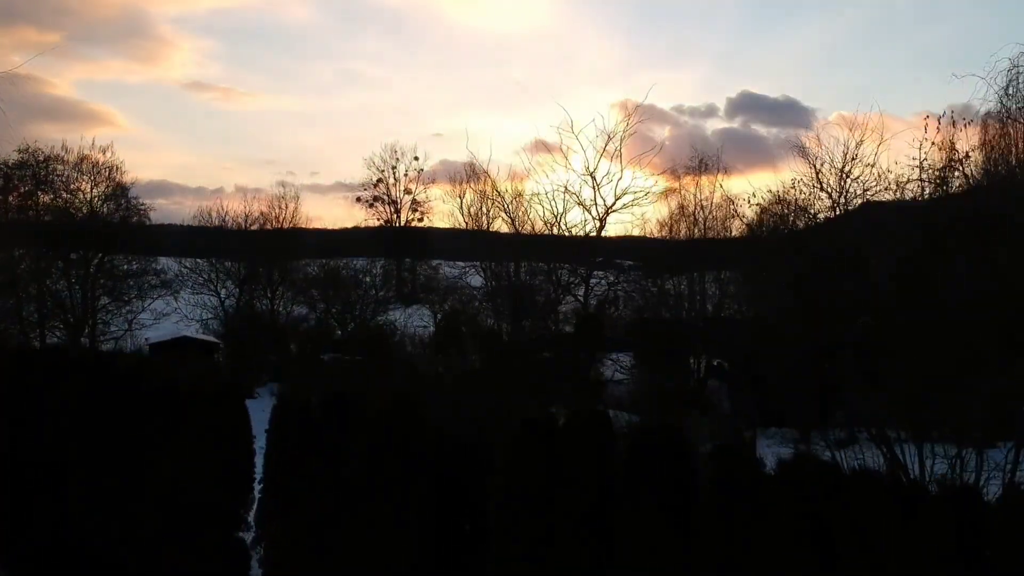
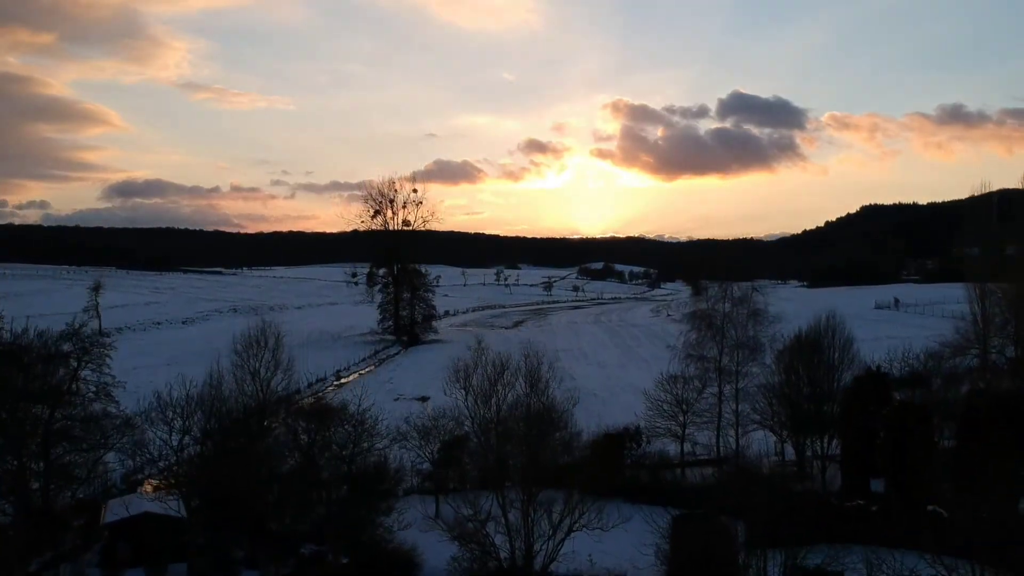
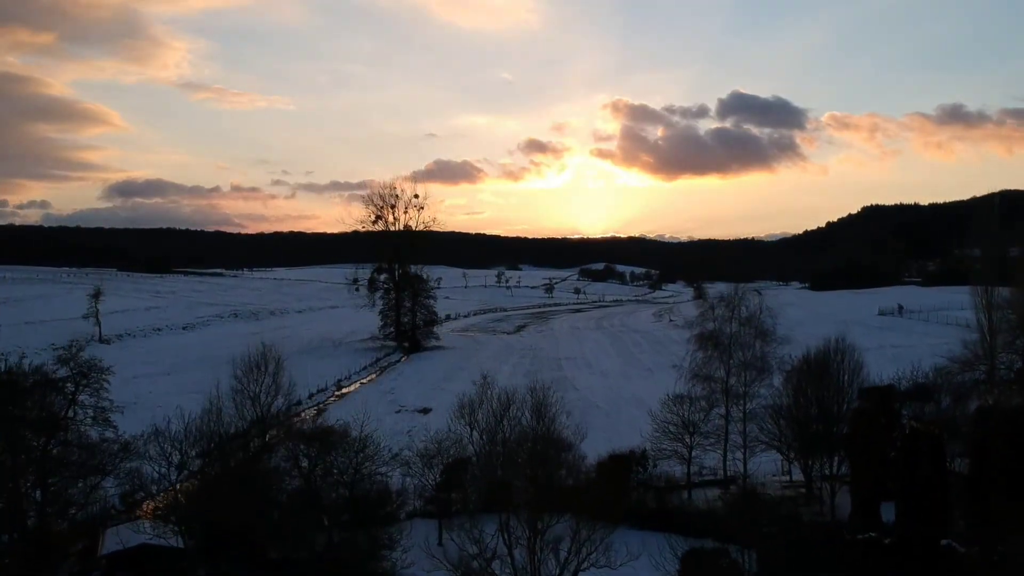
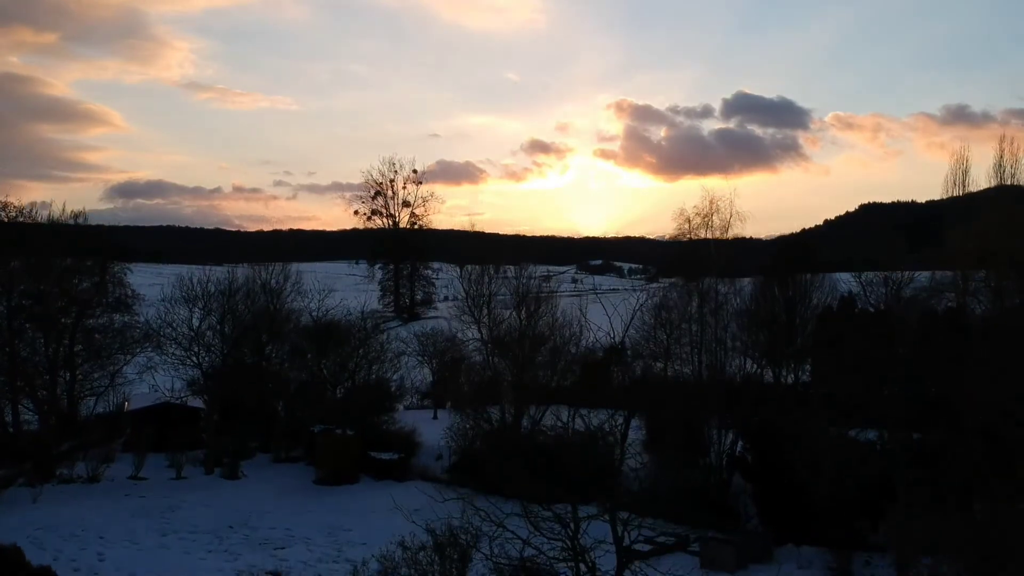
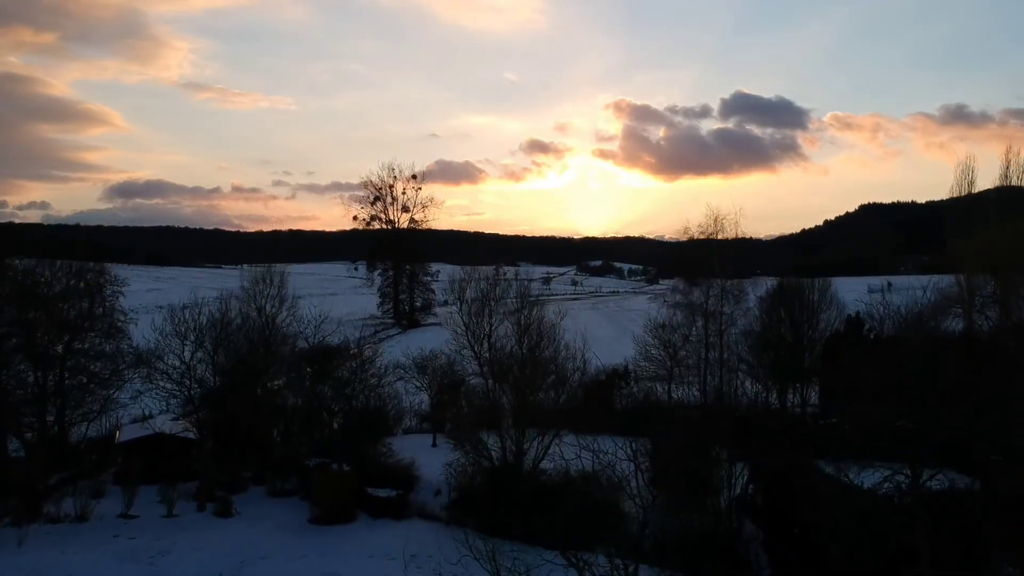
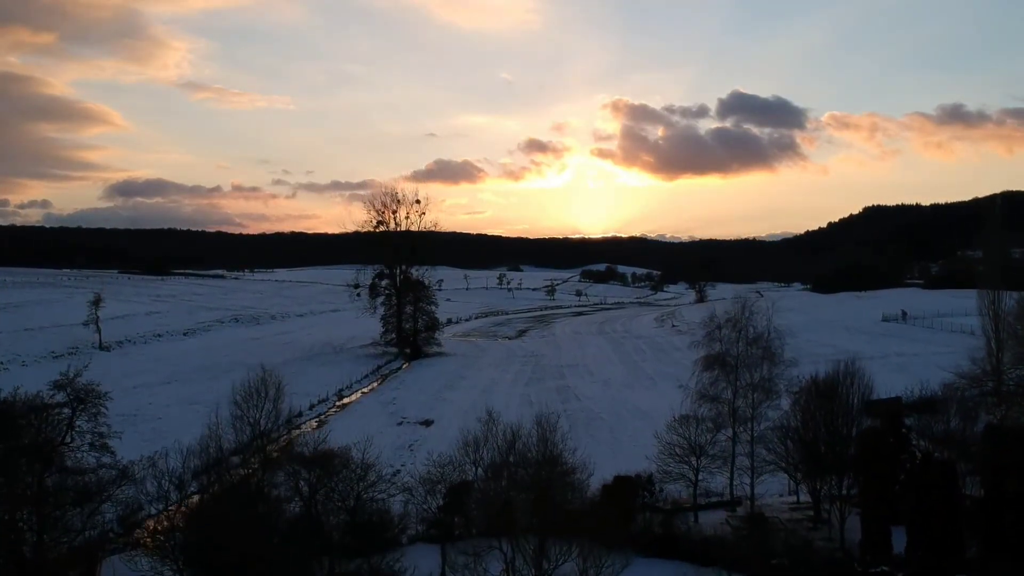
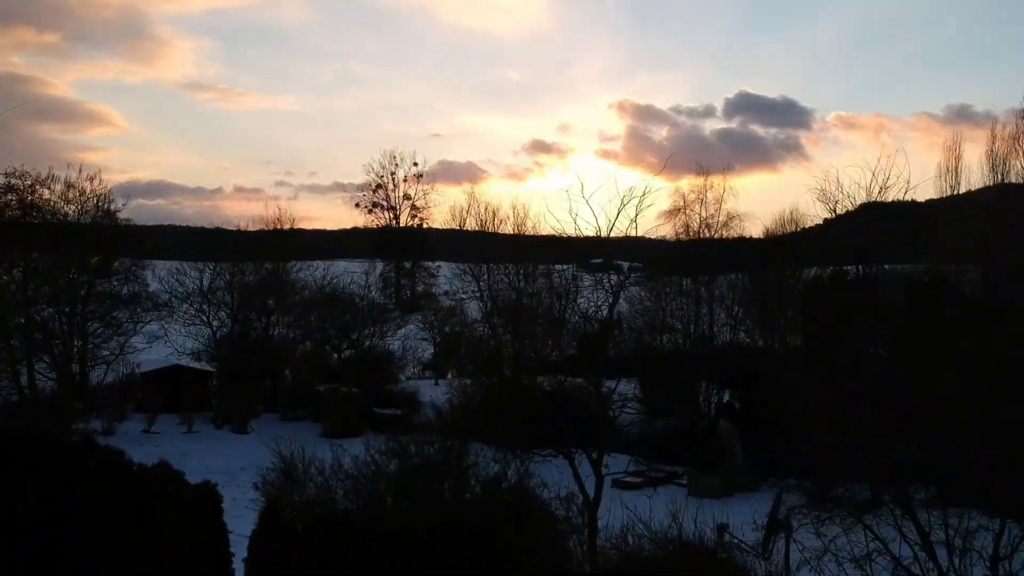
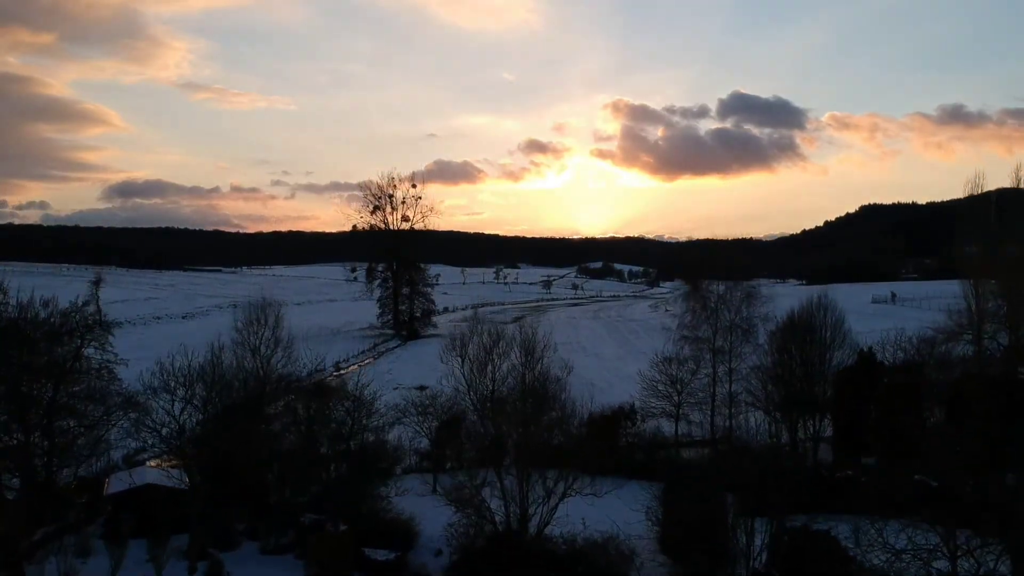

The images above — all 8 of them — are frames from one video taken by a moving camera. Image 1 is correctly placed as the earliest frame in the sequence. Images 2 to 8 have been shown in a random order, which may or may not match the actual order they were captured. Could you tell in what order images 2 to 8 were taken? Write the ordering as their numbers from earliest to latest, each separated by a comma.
7, 4, 5, 8, 2, 3, 6
